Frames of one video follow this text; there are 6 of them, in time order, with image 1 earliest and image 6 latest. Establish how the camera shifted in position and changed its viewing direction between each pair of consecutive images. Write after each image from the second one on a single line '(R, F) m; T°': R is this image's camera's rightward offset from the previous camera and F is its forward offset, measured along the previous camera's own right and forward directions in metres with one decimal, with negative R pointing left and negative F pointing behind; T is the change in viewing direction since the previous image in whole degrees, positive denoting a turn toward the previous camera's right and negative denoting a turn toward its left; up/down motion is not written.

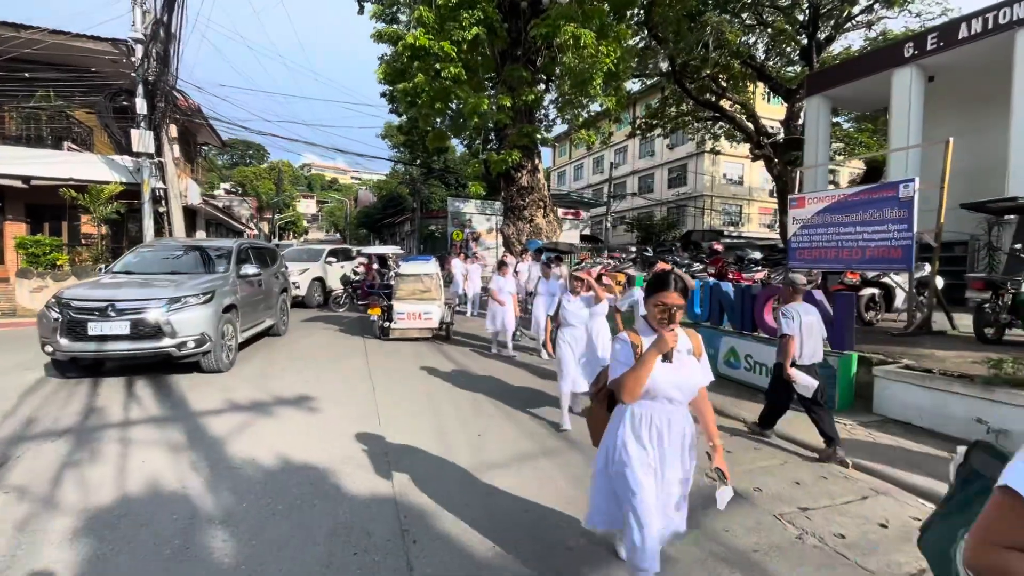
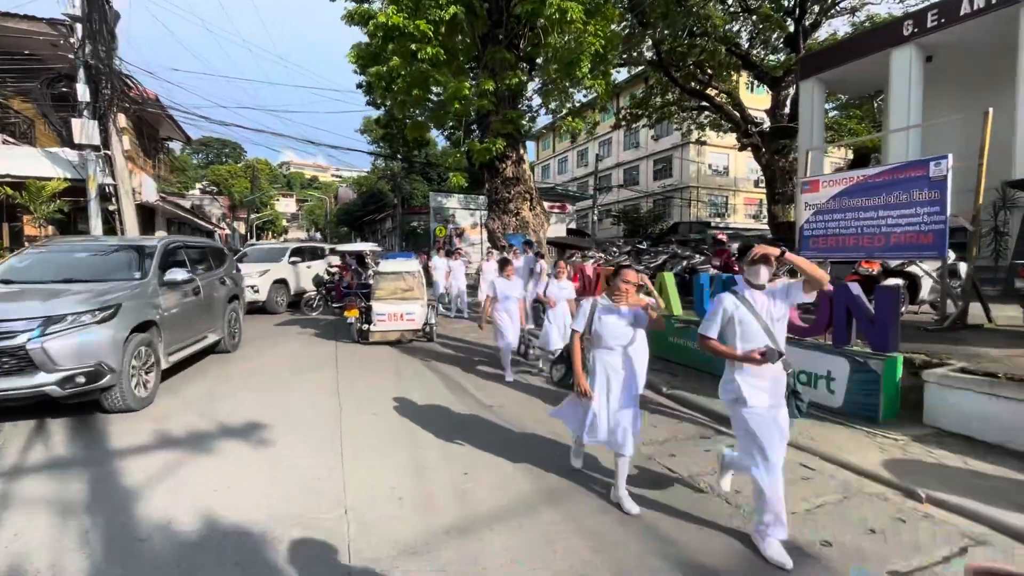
(0.0, +0.9) m; +2°
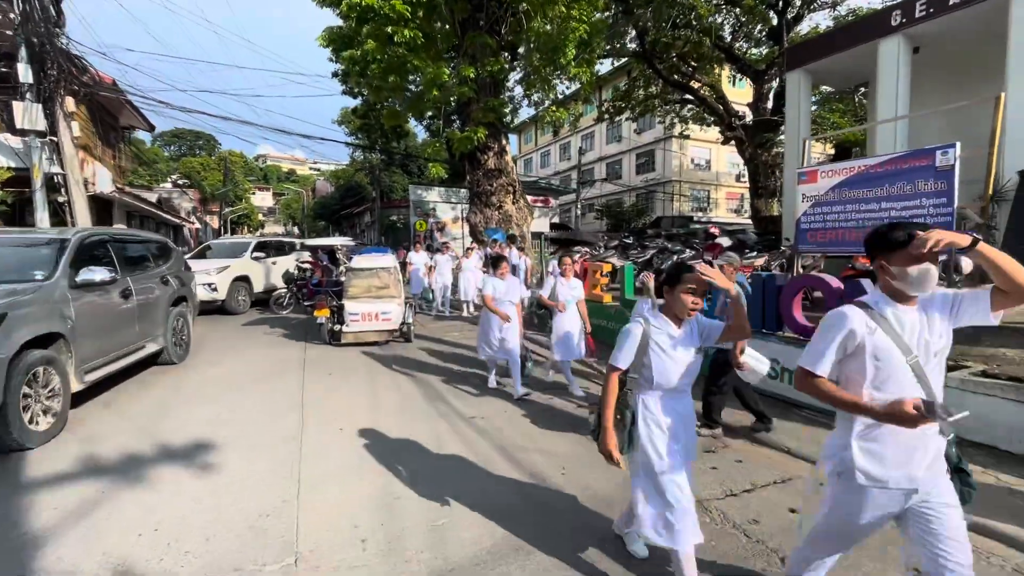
(0.0, +0.5) m; +2°
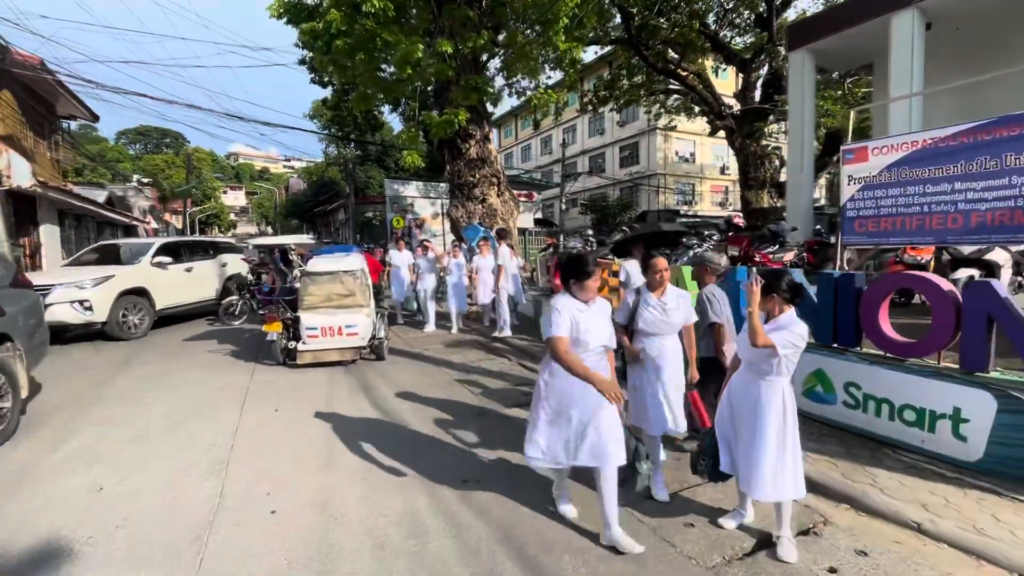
(-0.2, +1.3) m; +2°
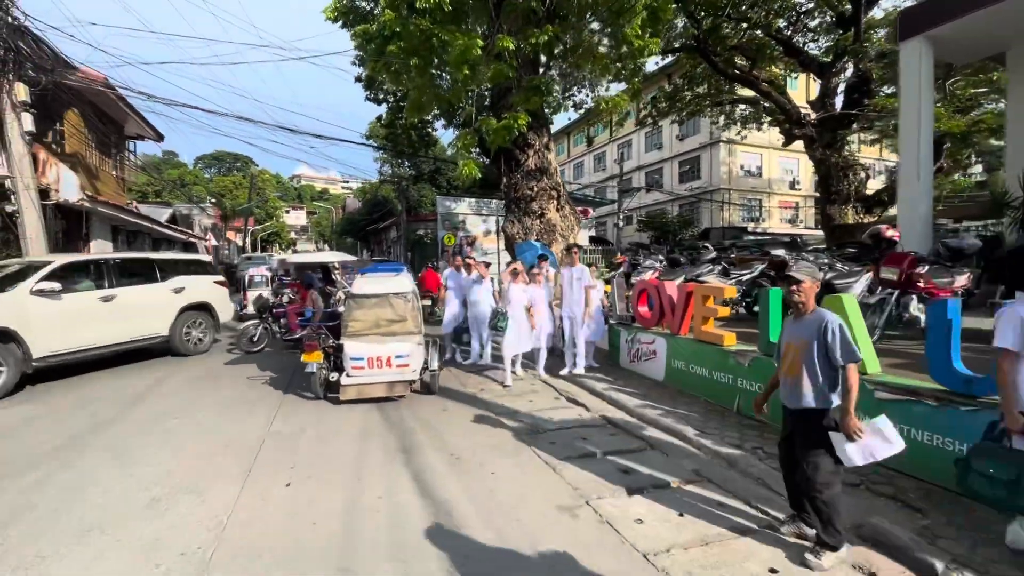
(-0.4, +1.4) m; -6°
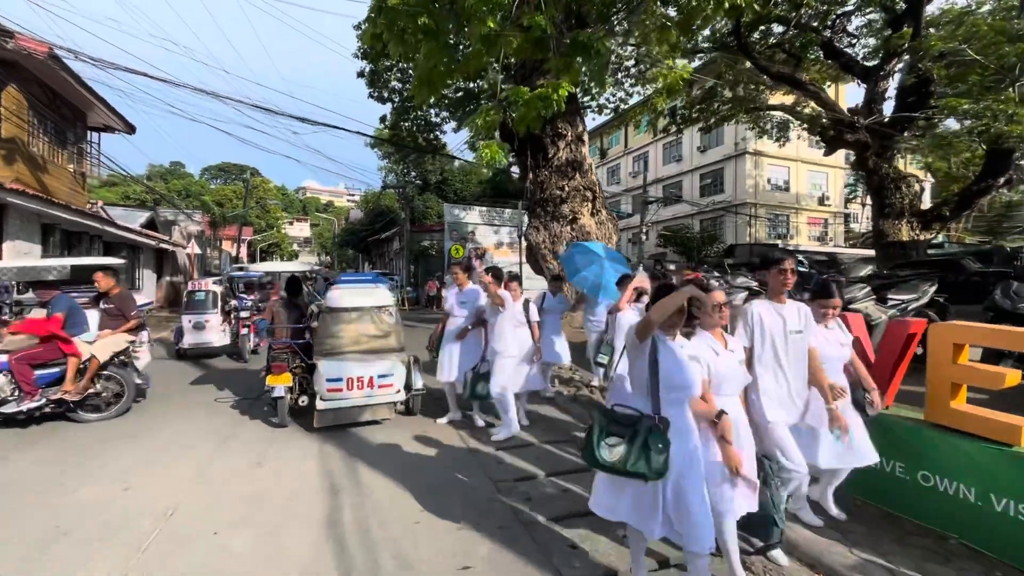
(-0.5, +2.7) m; 0°
